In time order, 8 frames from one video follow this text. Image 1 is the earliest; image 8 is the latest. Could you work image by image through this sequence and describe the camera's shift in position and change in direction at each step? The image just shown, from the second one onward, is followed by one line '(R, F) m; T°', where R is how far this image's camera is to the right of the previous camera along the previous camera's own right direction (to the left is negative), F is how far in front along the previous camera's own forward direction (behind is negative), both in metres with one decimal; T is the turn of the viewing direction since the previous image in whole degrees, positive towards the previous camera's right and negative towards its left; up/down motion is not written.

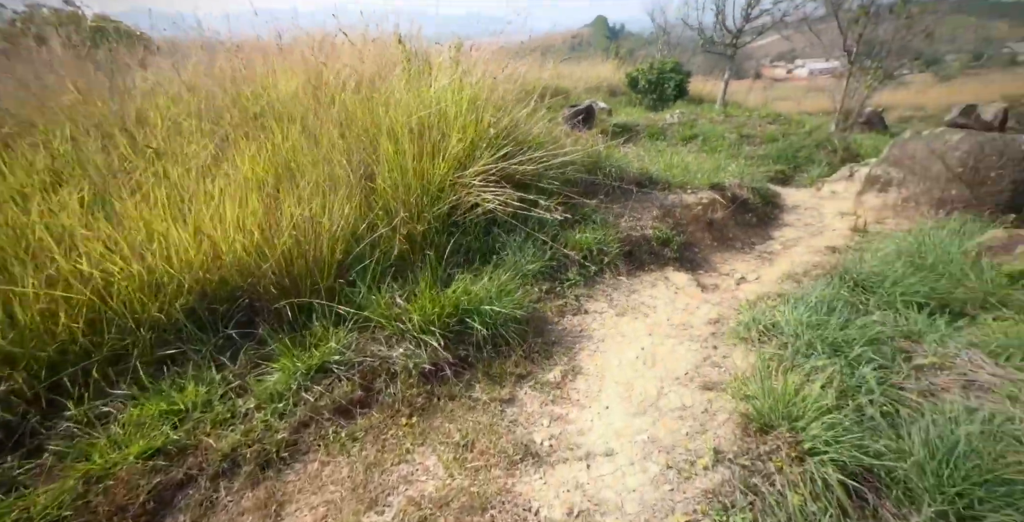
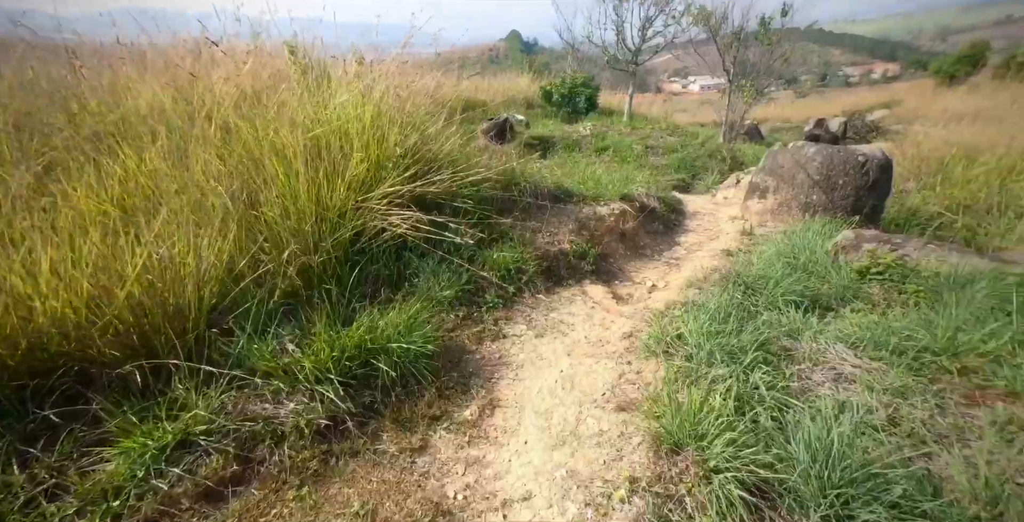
(0.0, +0.1) m; +9°
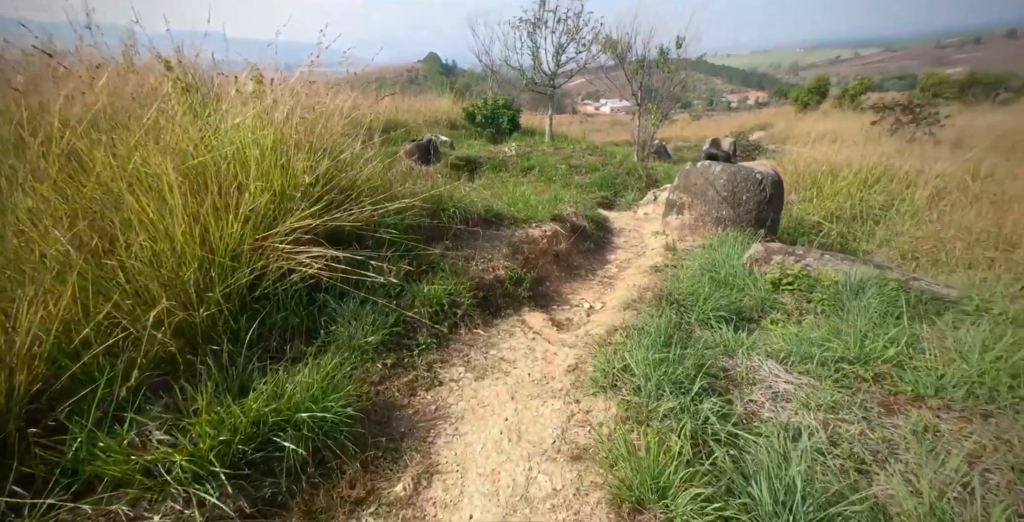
(0.0, +0.2) m; +8°
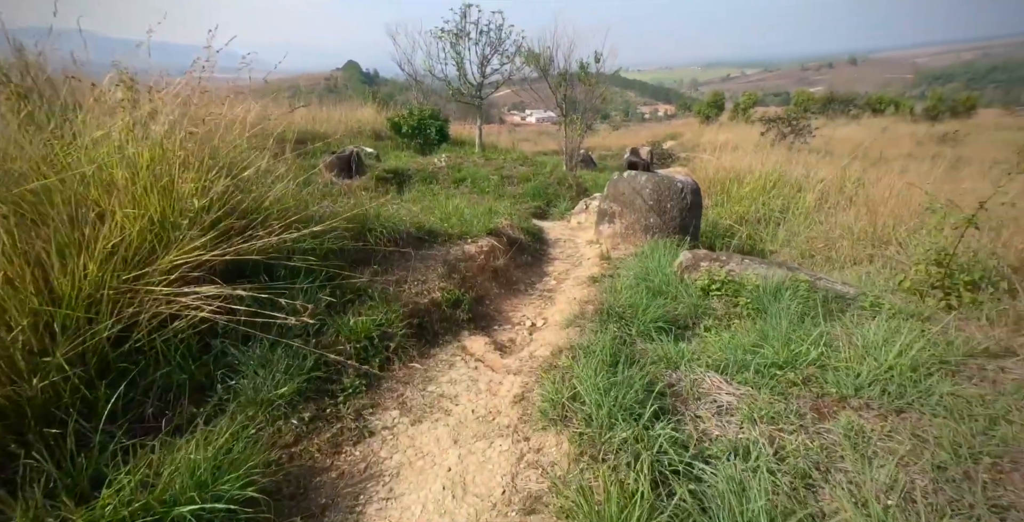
(0.0, +0.2) m; +7°
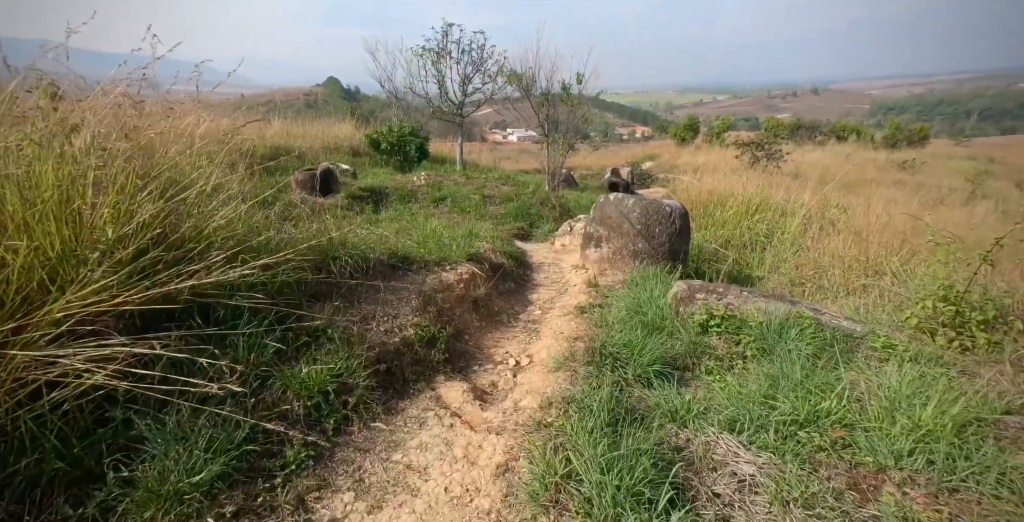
(0.0, +0.3) m; +2°
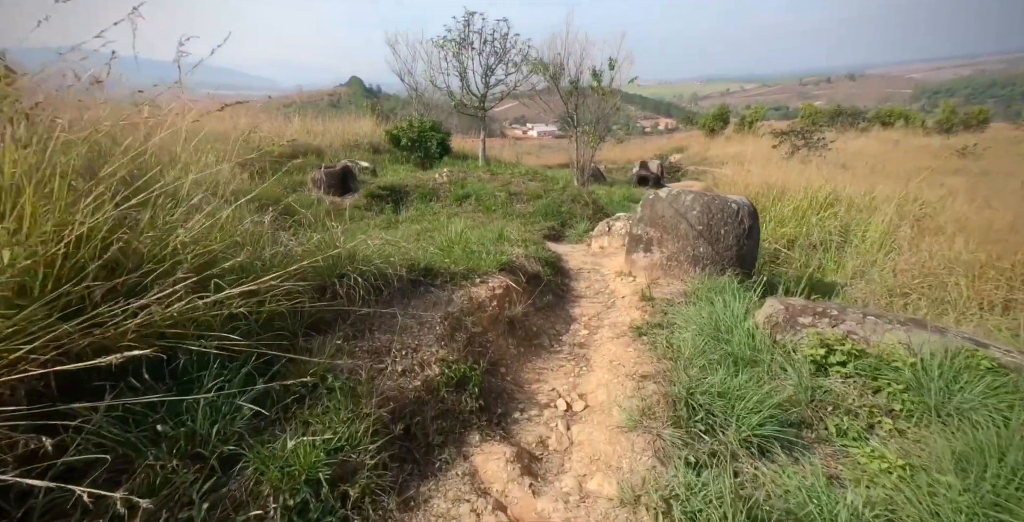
(-0.1, +0.7) m; -3°
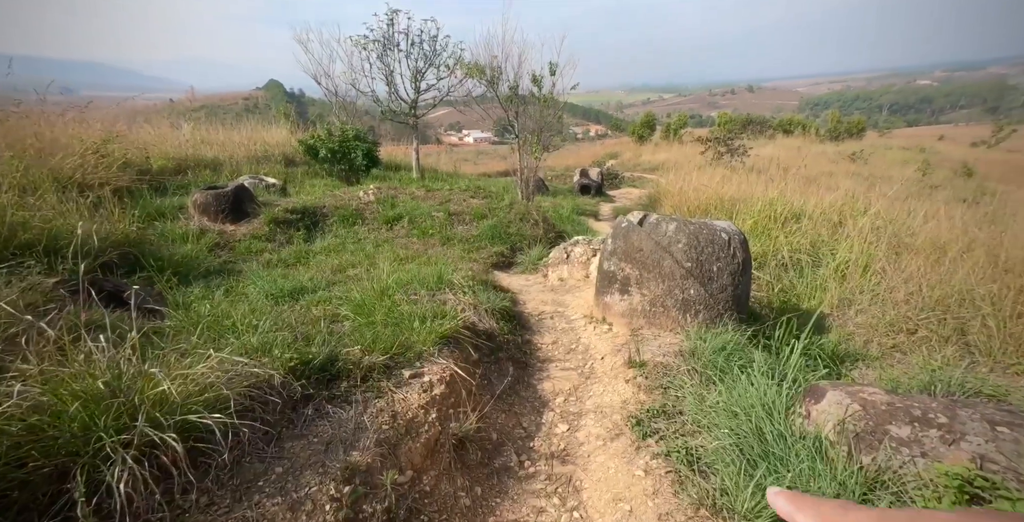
(0.0, +1.2) m; +7°
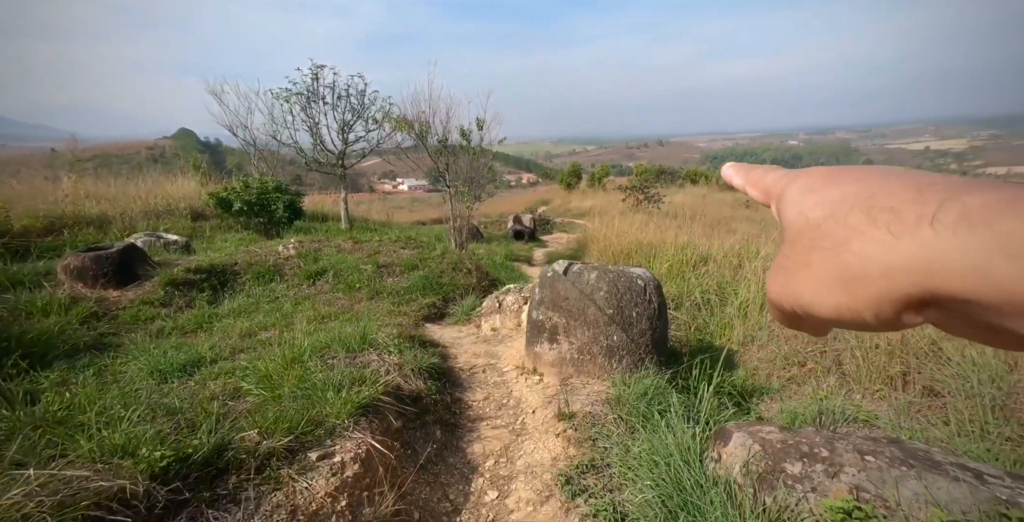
(+0.1, +0.1) m; +7°
